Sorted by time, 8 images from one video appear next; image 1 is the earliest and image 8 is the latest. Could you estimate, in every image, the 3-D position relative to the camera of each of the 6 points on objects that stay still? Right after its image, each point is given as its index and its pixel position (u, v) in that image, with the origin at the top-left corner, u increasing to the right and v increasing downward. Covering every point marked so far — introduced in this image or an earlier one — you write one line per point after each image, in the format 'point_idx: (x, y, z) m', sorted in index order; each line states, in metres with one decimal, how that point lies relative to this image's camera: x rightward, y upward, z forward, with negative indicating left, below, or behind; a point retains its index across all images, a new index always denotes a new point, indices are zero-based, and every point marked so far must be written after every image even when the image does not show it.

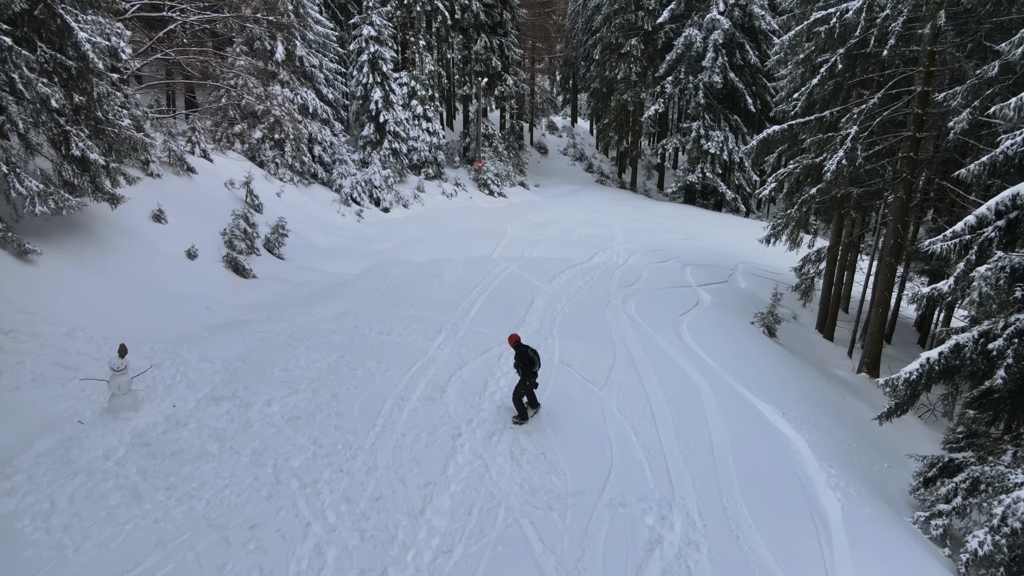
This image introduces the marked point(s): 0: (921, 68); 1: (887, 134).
0: (+5.4, +2.9, +9.9) m
1: (+5.5, +2.2, +10.7) m
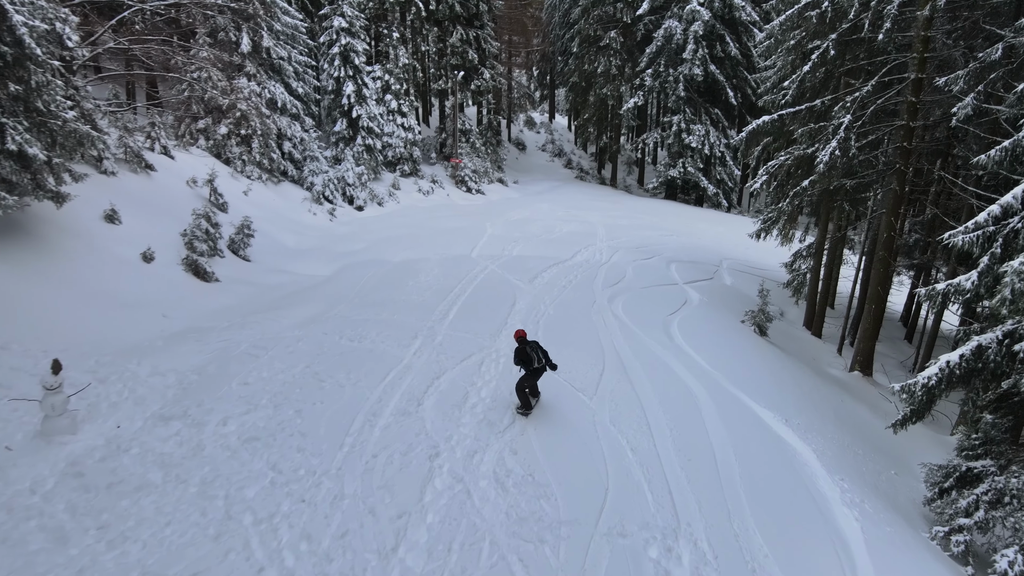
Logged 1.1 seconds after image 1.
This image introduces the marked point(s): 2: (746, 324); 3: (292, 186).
0: (+5.1, +3.0, +9.5) m
1: (+5.1, +2.3, +10.3) m
2: (+3.5, -0.5, +11.1) m
3: (-4.6, +2.1, +15.4) m
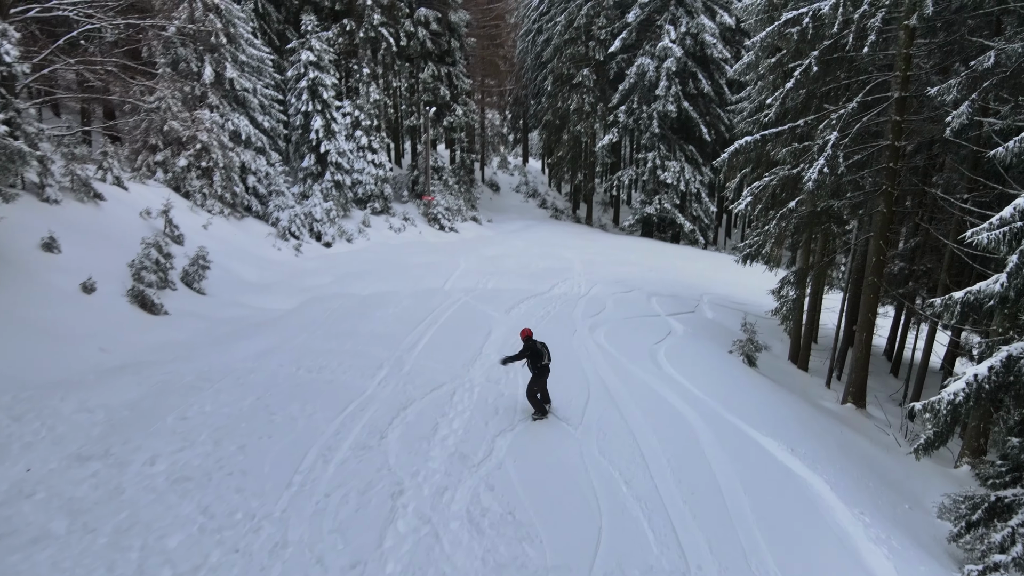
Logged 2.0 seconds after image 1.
0: (+4.8, +2.7, +9.2) m
1: (+4.8, +2.0, +10.0) m
2: (+3.2, -0.9, +10.5) m
3: (-5.1, +1.3, +14.8) m
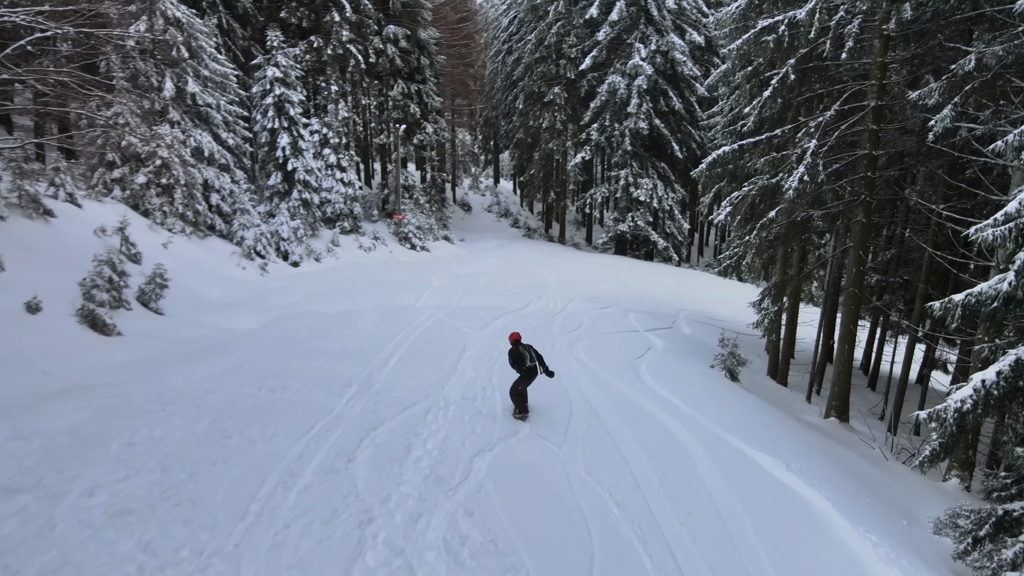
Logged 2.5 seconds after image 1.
0: (+4.5, +2.5, +9.1) m
1: (+4.4, +1.8, +9.9) m
2: (+2.8, -1.1, +10.2) m
3: (-5.7, +0.9, +14.2) m
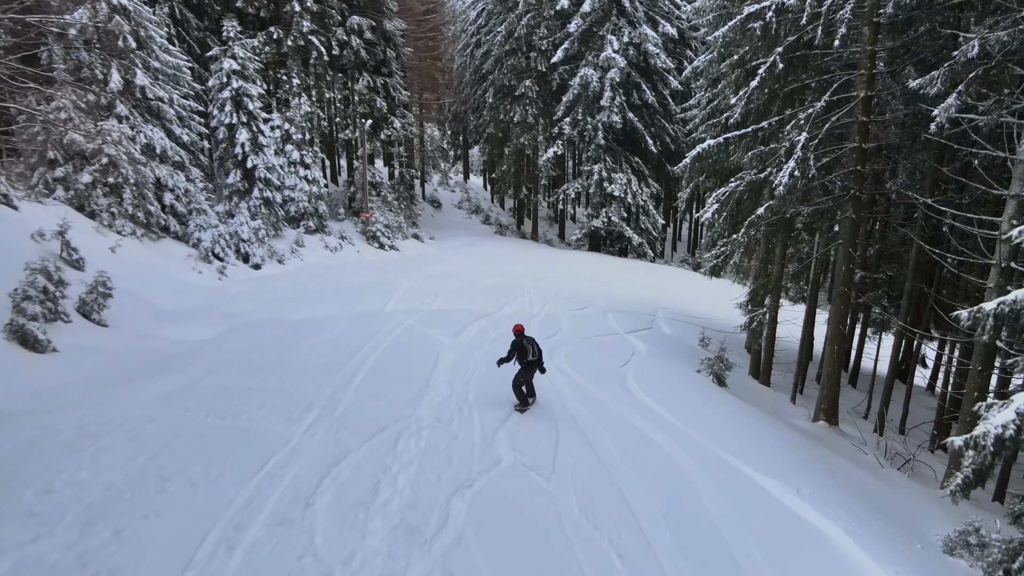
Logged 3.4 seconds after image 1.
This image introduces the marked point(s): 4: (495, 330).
0: (+4.1, +2.5, +8.7) m
1: (+4.1, +1.8, +9.4) m
2: (+2.5, -1.1, +9.7) m
3: (-6.1, +0.8, +13.4) m
4: (-0.2, -0.6, +10.0) m
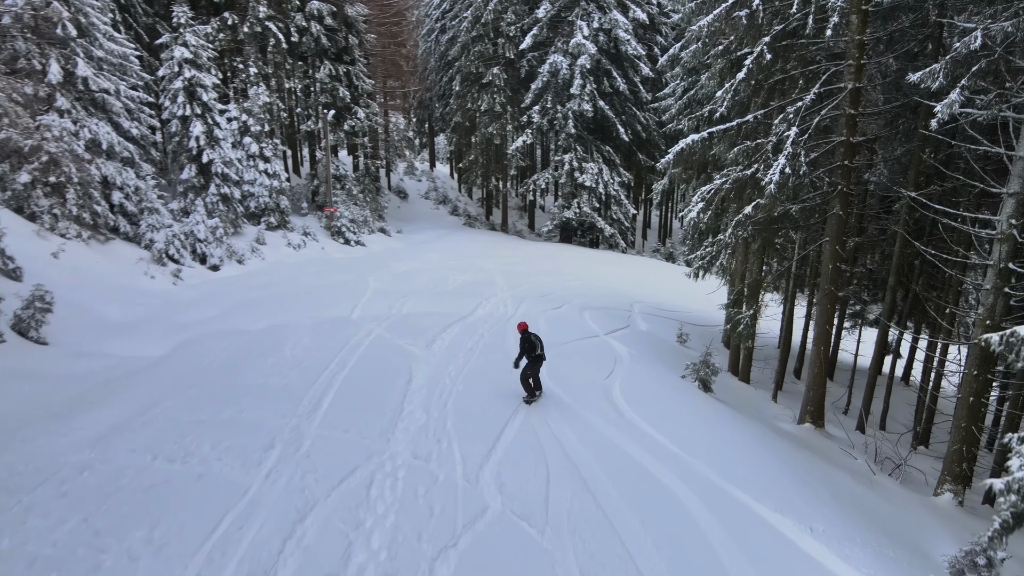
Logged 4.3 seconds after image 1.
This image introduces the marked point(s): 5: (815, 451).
0: (+3.8, +2.5, +8.3) m
1: (+3.8, +1.8, +9.1) m
2: (+2.2, -1.2, +9.3) m
3: (-6.6, +0.7, +12.6) m
4: (-0.5, -0.6, +9.5) m
5: (+3.6, -1.9, +8.7) m
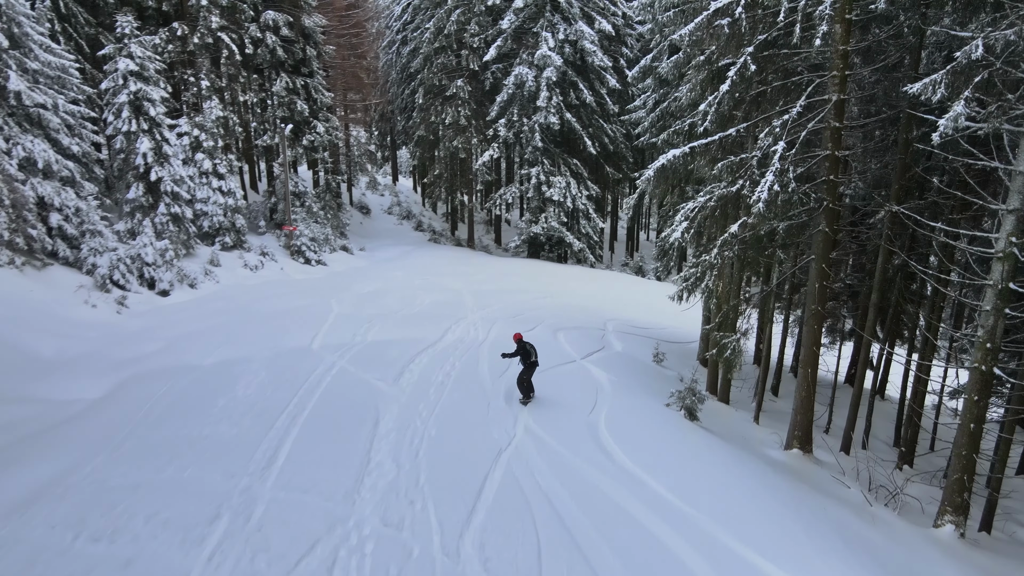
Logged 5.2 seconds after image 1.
0: (+3.5, +2.3, +7.9) m
1: (+3.4, +1.6, +8.7) m
2: (+1.9, -1.4, +8.8) m
3: (-7.1, +0.3, +11.7) m
4: (-0.9, -0.9, +8.9) m
5: (+3.3, -2.2, +8.2) m
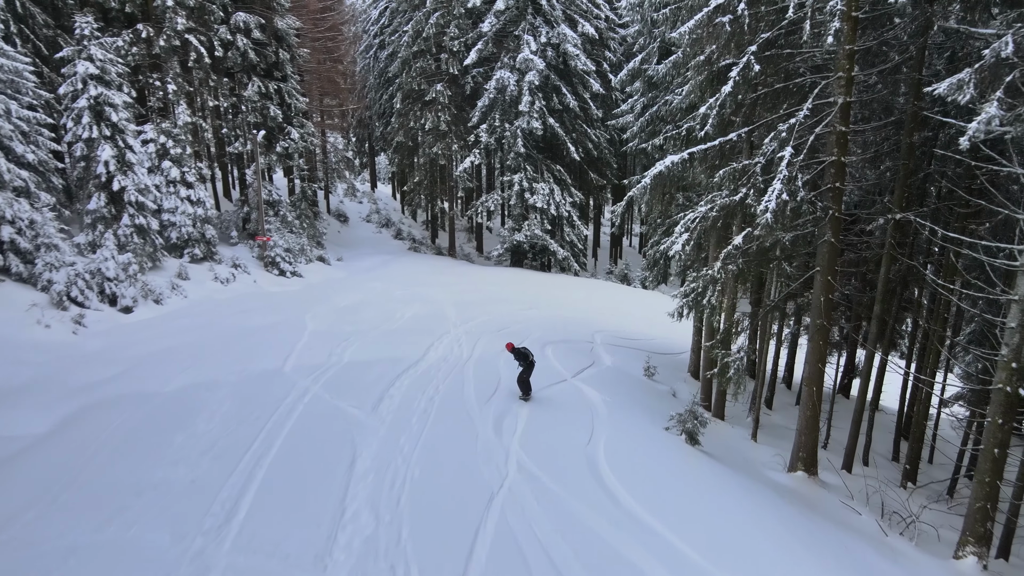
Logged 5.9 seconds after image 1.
0: (+3.4, +2.1, +7.4) m
1: (+3.3, +1.4, +8.2) m
2: (+1.8, -1.6, +8.3) m
3: (-7.3, 0.0, +10.9) m
4: (-1.0, -1.1, +8.2) m
5: (+3.2, -2.3, +7.7) m
